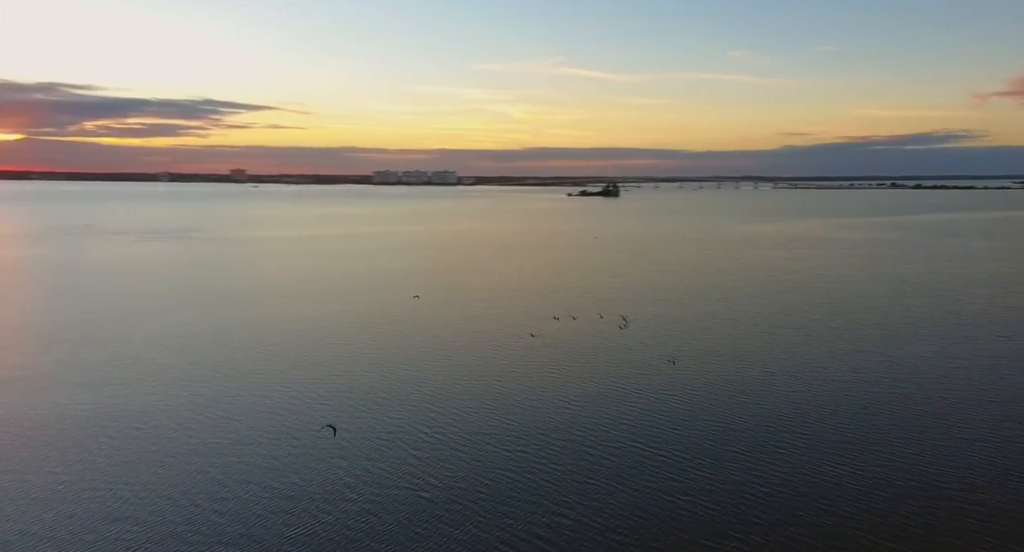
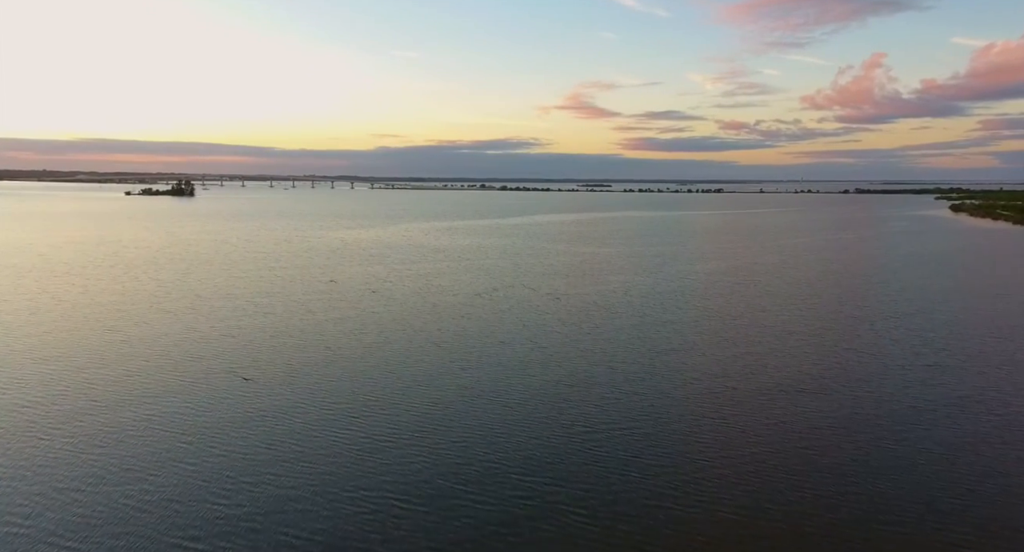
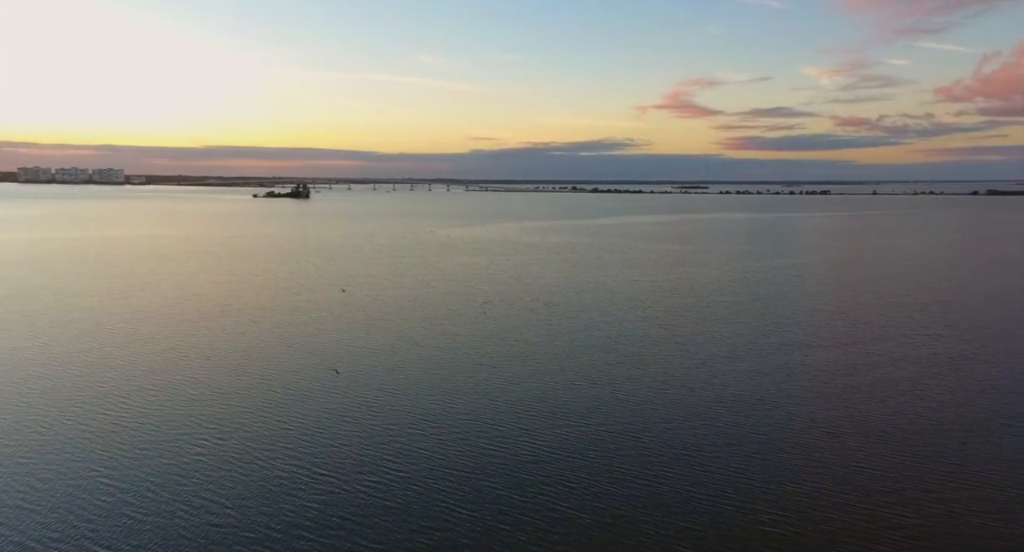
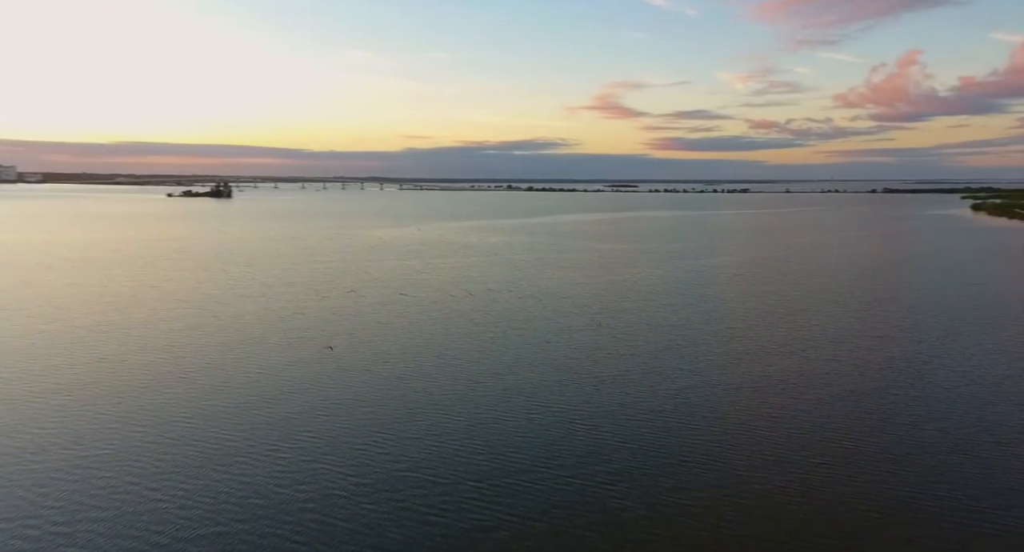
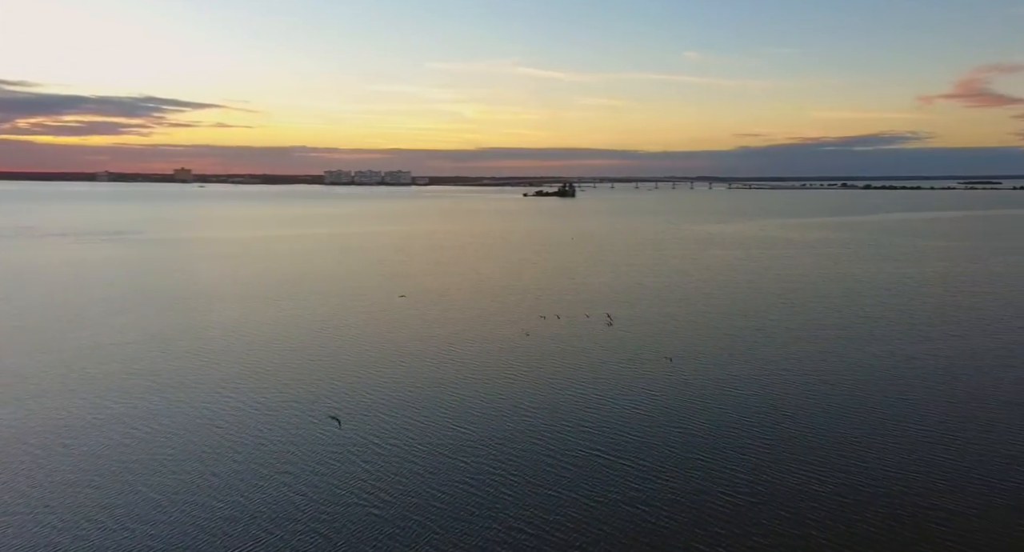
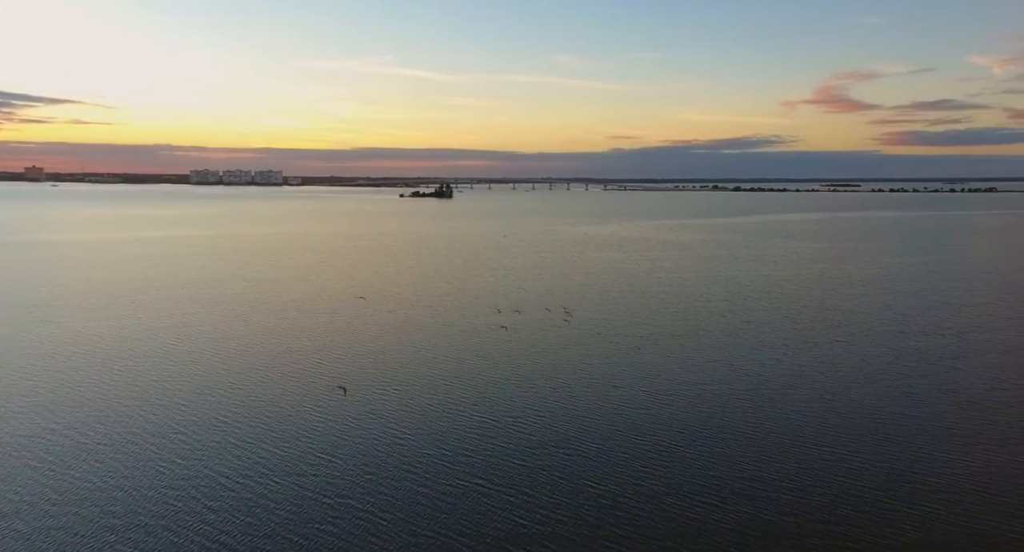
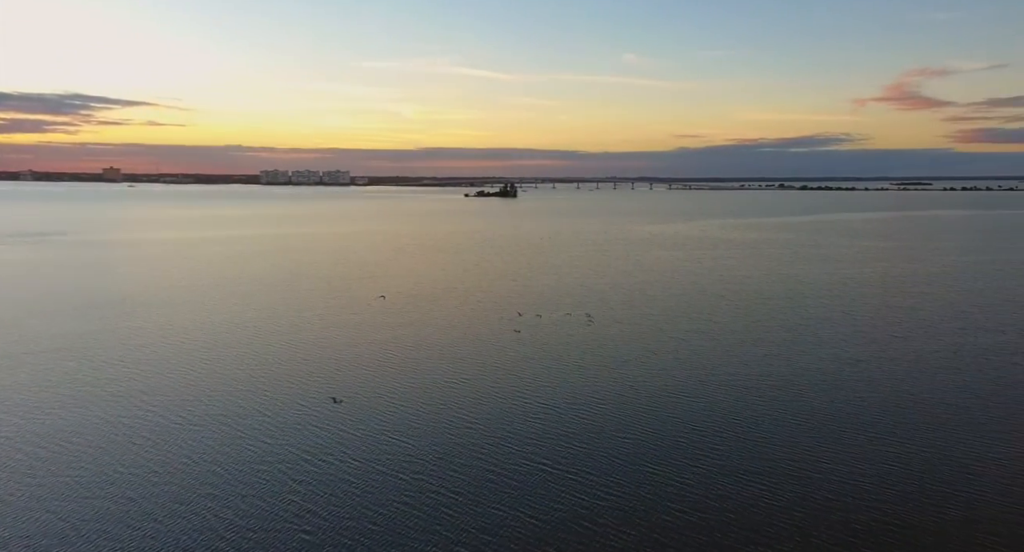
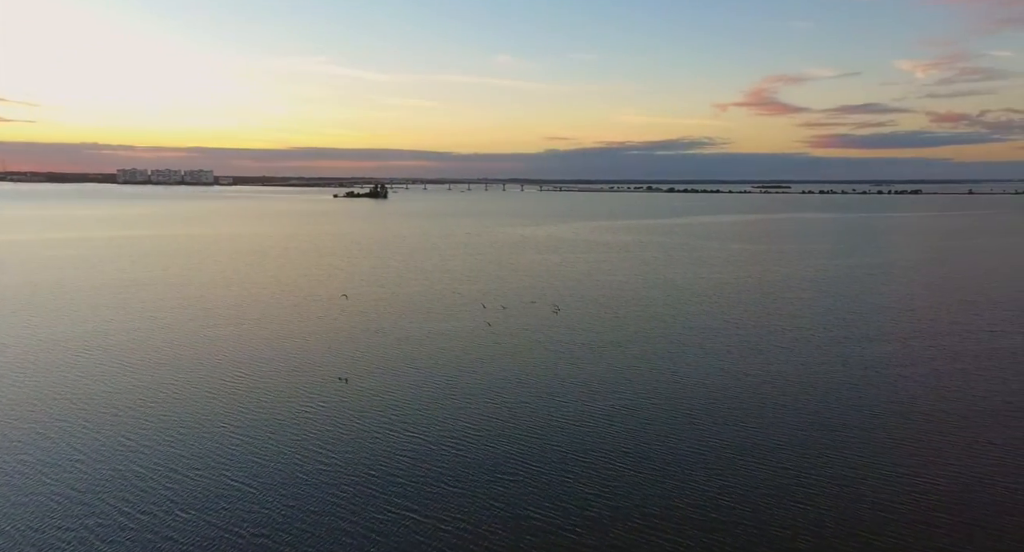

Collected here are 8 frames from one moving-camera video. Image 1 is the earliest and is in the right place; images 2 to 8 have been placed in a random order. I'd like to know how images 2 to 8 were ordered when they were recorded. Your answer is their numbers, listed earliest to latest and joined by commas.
5, 7, 6, 8, 3, 4, 2
